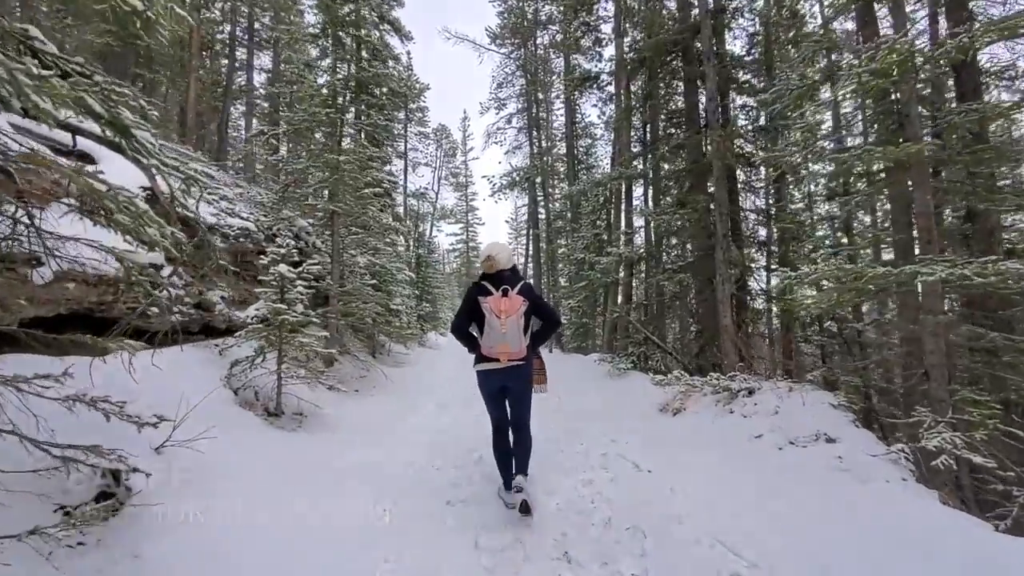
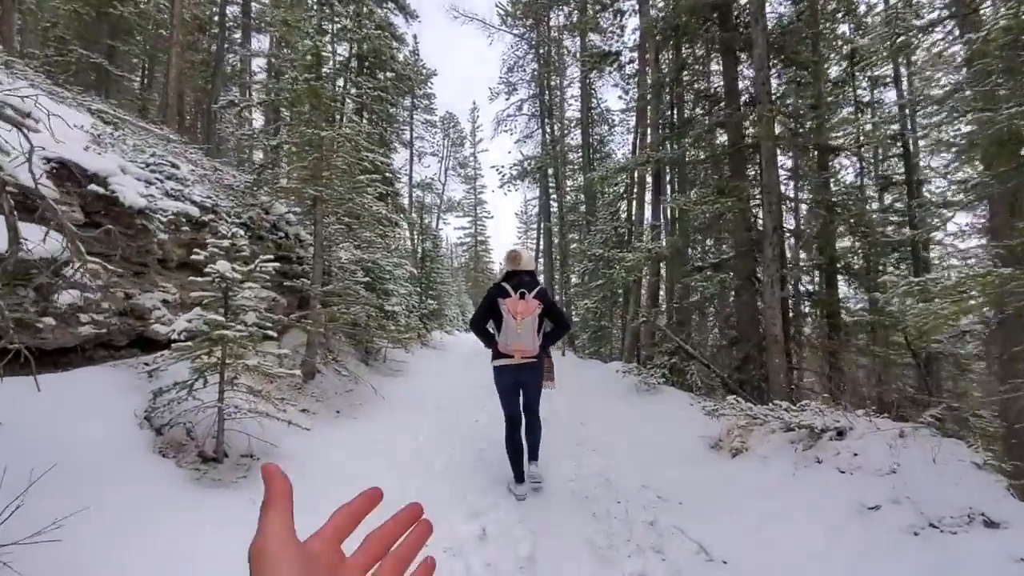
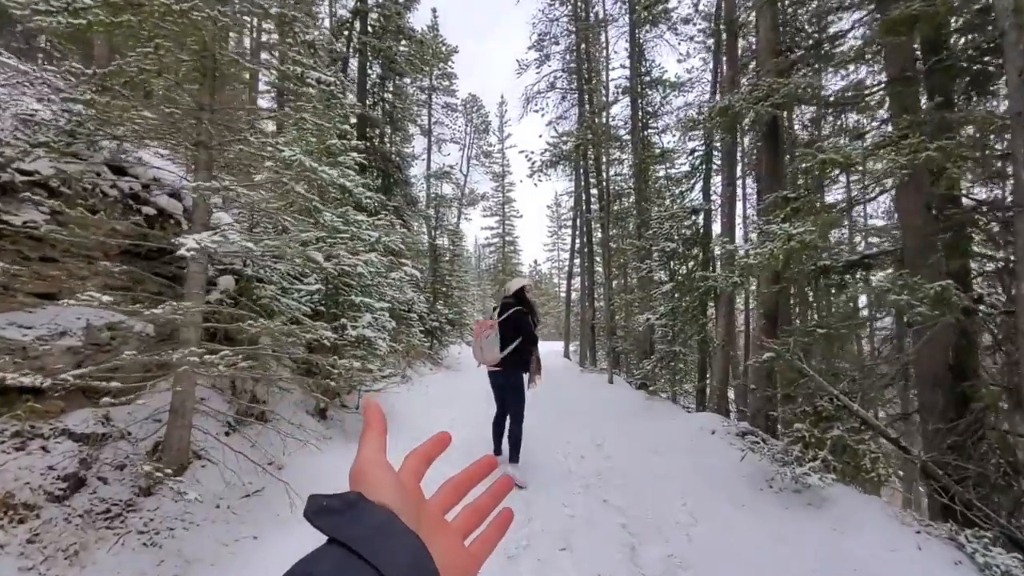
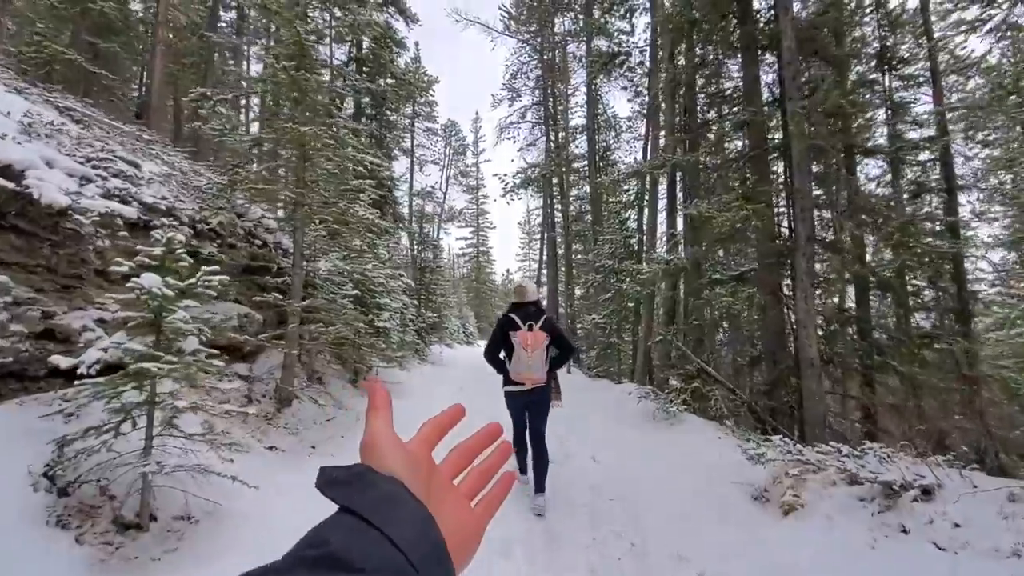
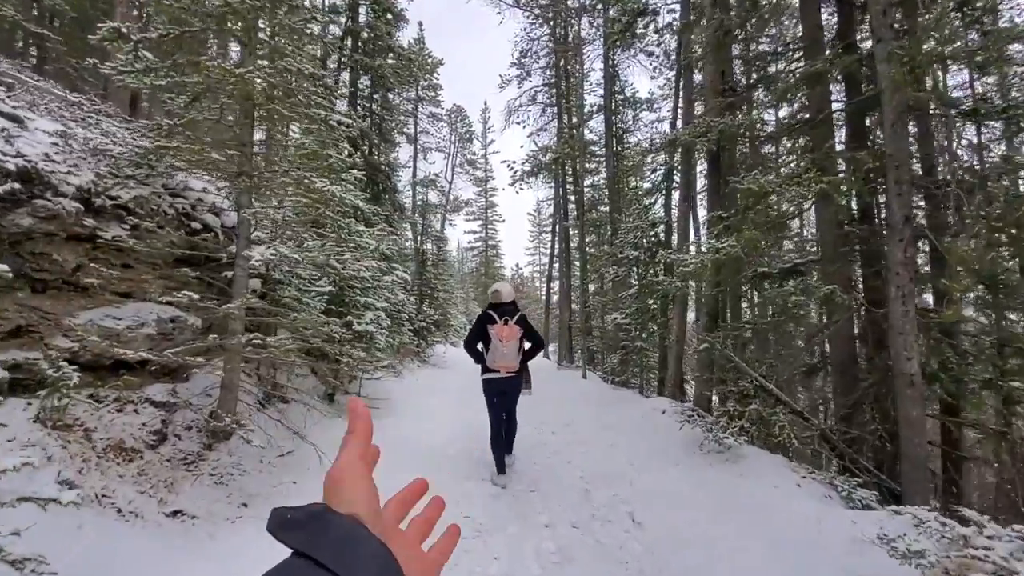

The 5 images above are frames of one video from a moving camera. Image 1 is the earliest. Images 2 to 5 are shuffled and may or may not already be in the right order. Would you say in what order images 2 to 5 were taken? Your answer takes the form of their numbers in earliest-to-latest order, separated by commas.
2, 4, 5, 3
